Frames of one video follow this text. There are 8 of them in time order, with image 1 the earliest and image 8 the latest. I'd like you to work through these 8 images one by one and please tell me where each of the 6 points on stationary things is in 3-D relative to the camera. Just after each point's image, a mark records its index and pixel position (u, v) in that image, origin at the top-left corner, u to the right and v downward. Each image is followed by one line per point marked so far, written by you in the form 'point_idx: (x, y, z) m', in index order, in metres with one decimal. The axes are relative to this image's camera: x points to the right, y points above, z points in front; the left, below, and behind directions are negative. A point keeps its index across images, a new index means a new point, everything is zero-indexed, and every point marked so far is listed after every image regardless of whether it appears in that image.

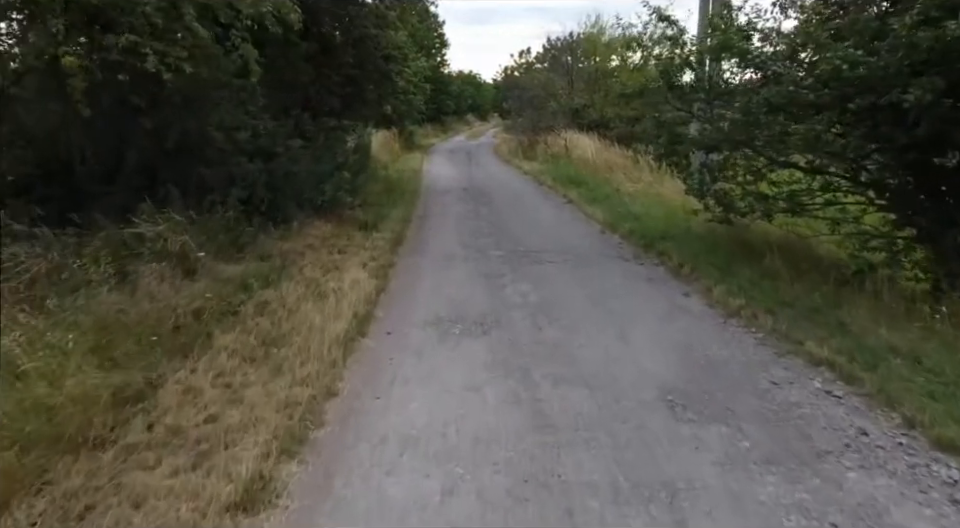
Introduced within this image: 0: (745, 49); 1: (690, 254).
0: (+2.8, +2.2, +6.8) m
1: (+2.4, +0.1, +7.6) m
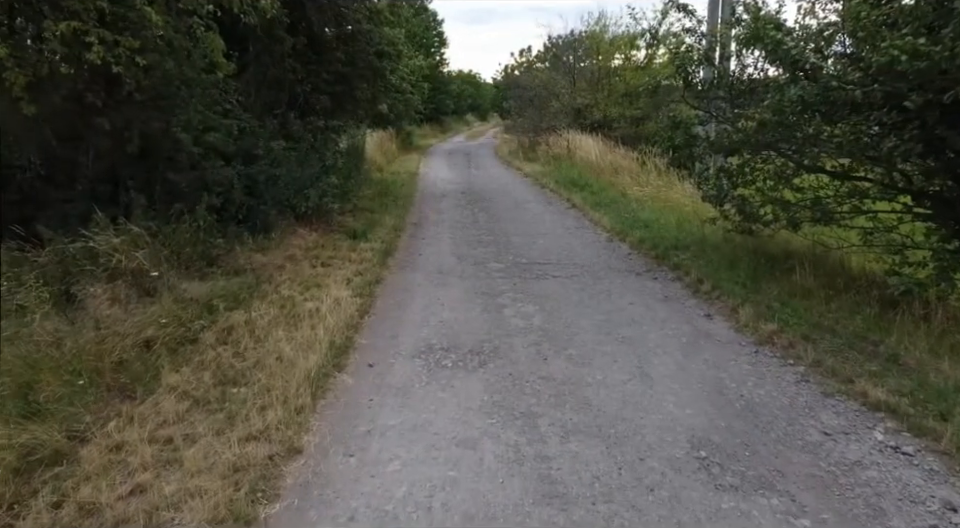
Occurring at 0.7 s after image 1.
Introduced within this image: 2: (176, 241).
0: (+2.7, +2.1, +6.1) m
1: (+2.4, -0.1, +6.9) m
2: (-2.8, +0.2, +6.2) m
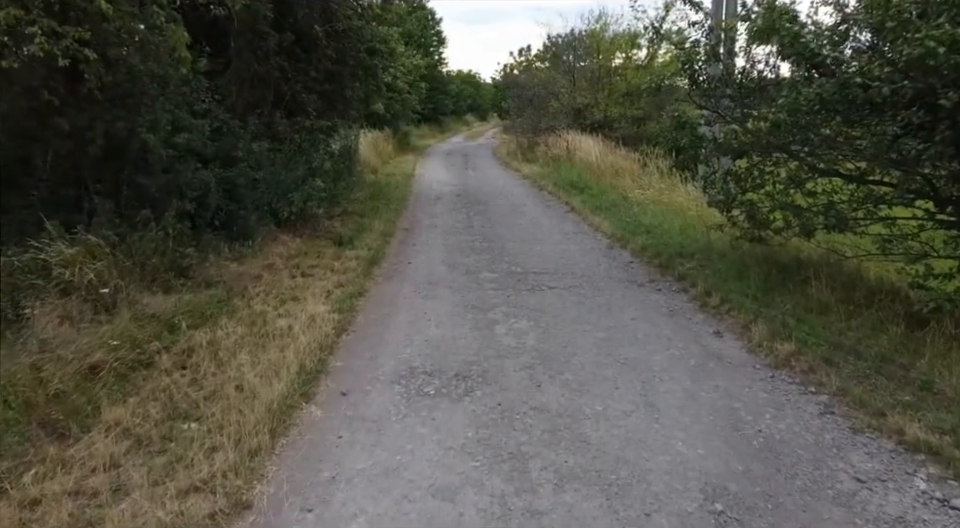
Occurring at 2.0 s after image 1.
0: (+2.6, +1.9, +5.6) m
1: (+2.3, -0.2, +6.4) m
2: (-2.9, +0.1, +5.8) m
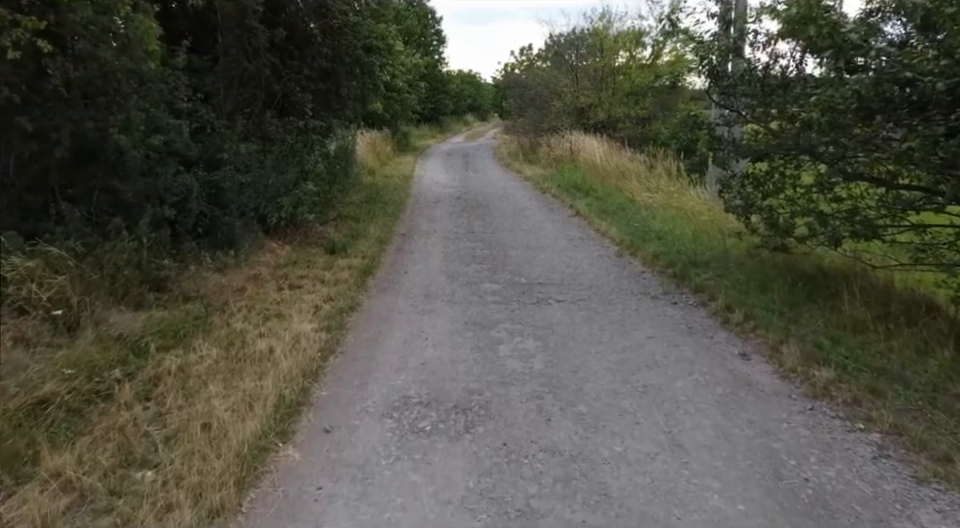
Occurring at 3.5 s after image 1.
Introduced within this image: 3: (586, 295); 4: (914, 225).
0: (+2.7, +1.8, +5.1) m
1: (+2.3, -0.3, +6.0) m
2: (-2.9, 0.0, +5.3) m
3: (+1.0, -0.3, +6.3) m
4: (+3.8, +0.3, +5.8) m
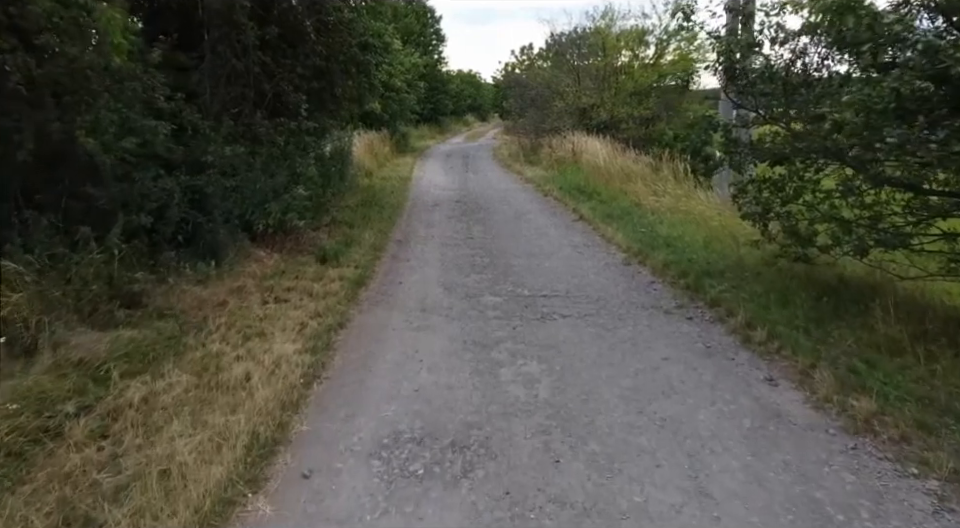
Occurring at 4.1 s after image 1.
0: (+2.7, +1.7, +4.7) m
1: (+2.3, -0.4, +5.5) m
2: (-2.9, -0.1, +4.8) m
3: (+1.0, -0.4, +5.9) m
4: (+3.8, +0.2, +5.3) m
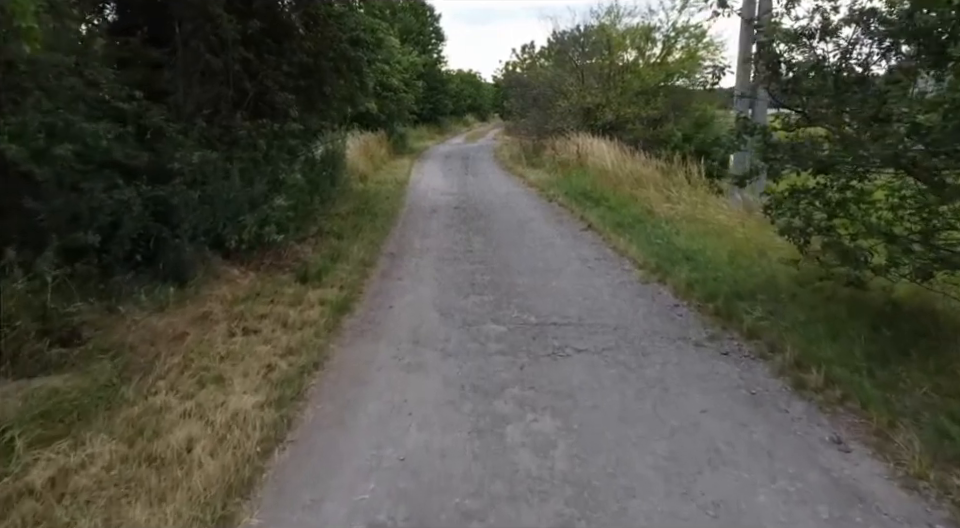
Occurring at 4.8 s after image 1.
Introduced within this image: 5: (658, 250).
0: (+2.7, +1.6, +3.9) m
1: (+2.3, -0.6, +4.7) m
2: (-2.9, -0.3, +4.0) m
3: (+1.0, -0.6, +5.1) m
4: (+3.8, 0.0, +4.5) m
5: (+2.2, +0.2, +8.1) m
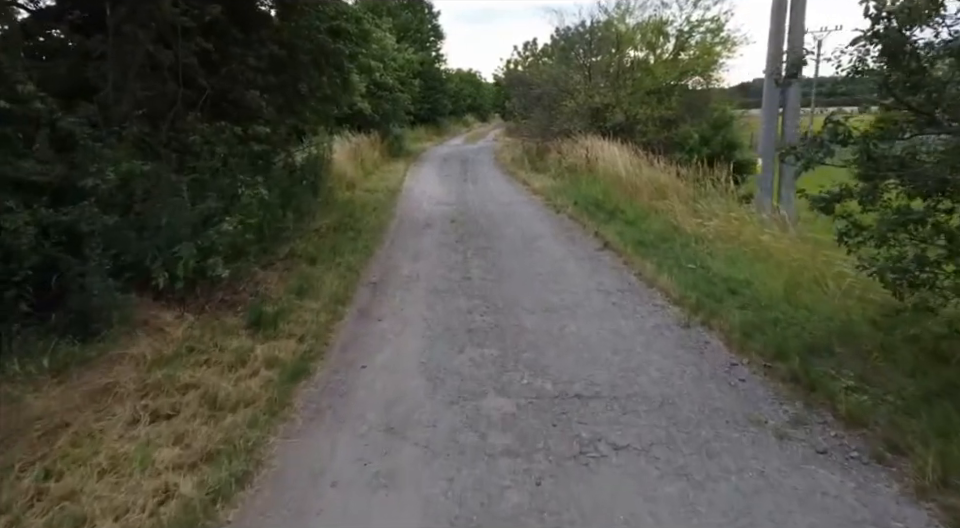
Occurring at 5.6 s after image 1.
0: (+2.7, +1.2, +2.5) m
1: (+2.3, -0.9, +3.3) m
2: (-2.9, -0.6, +2.6) m
3: (+1.0, -0.9, +3.7) m
4: (+3.8, -0.3, +3.1) m
5: (+2.2, -0.1, +6.7) m
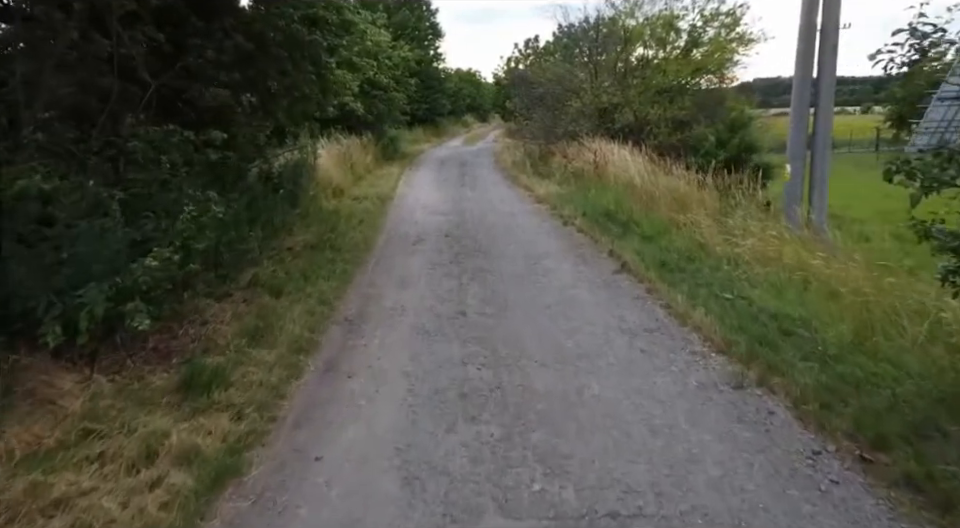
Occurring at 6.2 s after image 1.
0: (+2.6, +0.9, +1.2) m
1: (+2.3, -1.2, +2.1) m
2: (-2.9, -0.9, +1.4) m
3: (+1.0, -1.2, +2.4) m
4: (+3.7, -0.6, +1.9) m
5: (+2.1, -0.4, +5.5) m
